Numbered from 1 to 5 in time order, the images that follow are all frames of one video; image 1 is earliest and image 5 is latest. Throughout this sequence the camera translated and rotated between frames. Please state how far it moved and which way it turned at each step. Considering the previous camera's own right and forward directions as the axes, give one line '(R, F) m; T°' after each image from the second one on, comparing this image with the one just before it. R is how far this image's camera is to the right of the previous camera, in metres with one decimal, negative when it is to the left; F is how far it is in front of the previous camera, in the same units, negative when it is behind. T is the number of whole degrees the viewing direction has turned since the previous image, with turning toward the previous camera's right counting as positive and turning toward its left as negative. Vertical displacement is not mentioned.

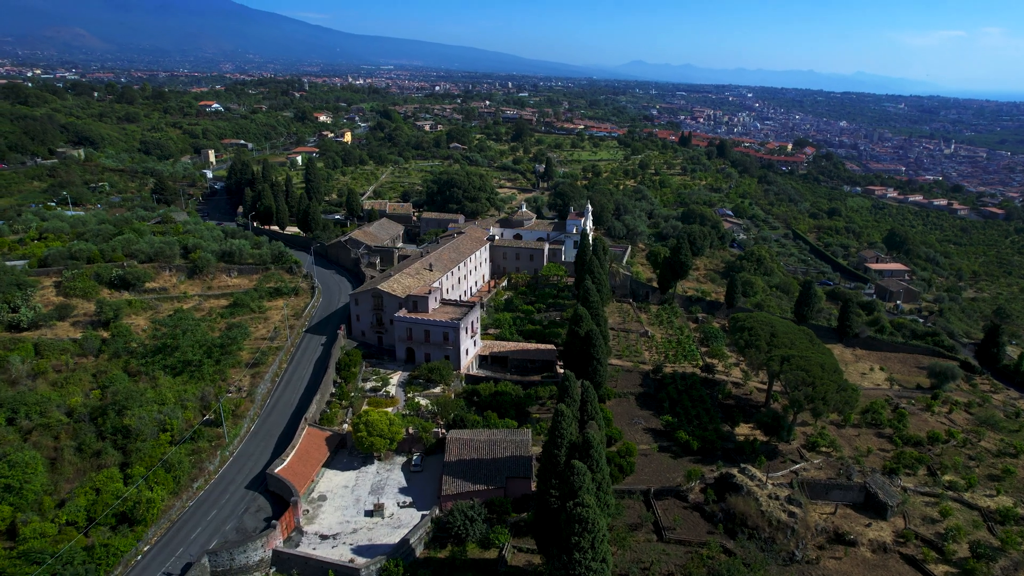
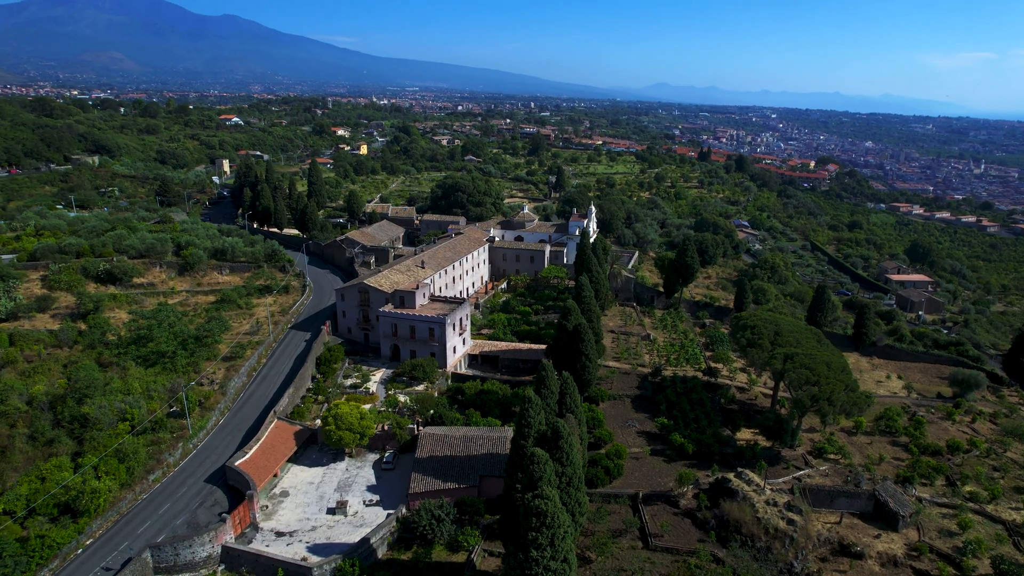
(+1.8, +1.7) m; -2°
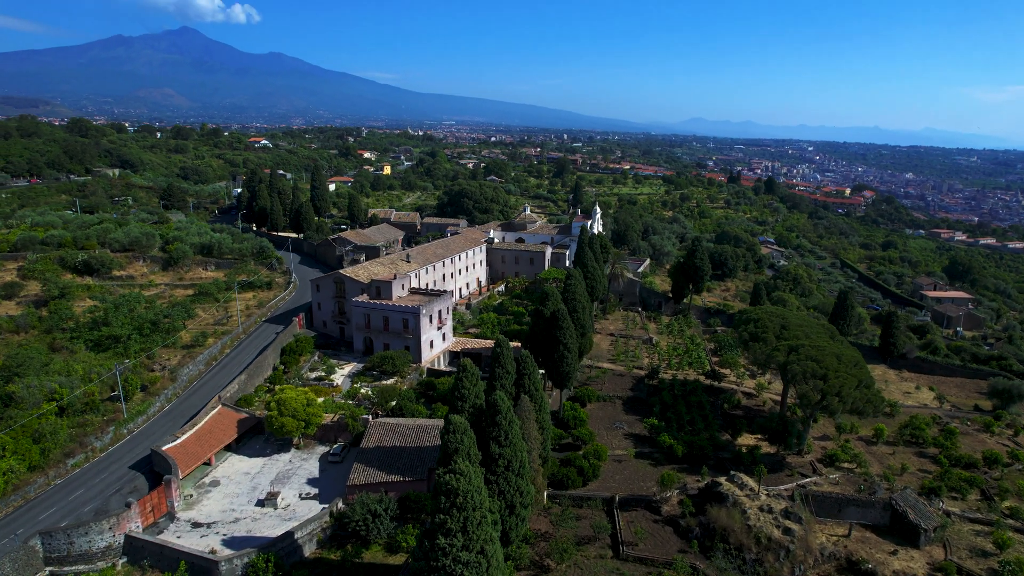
(+2.6, +2.9) m; -3°
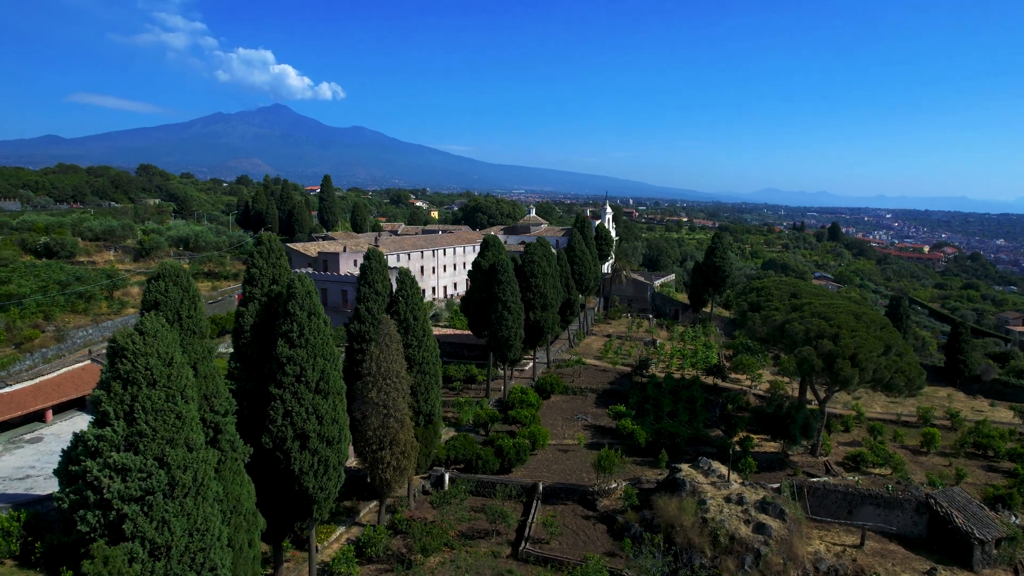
(+4.7, +5.6) m; -6°
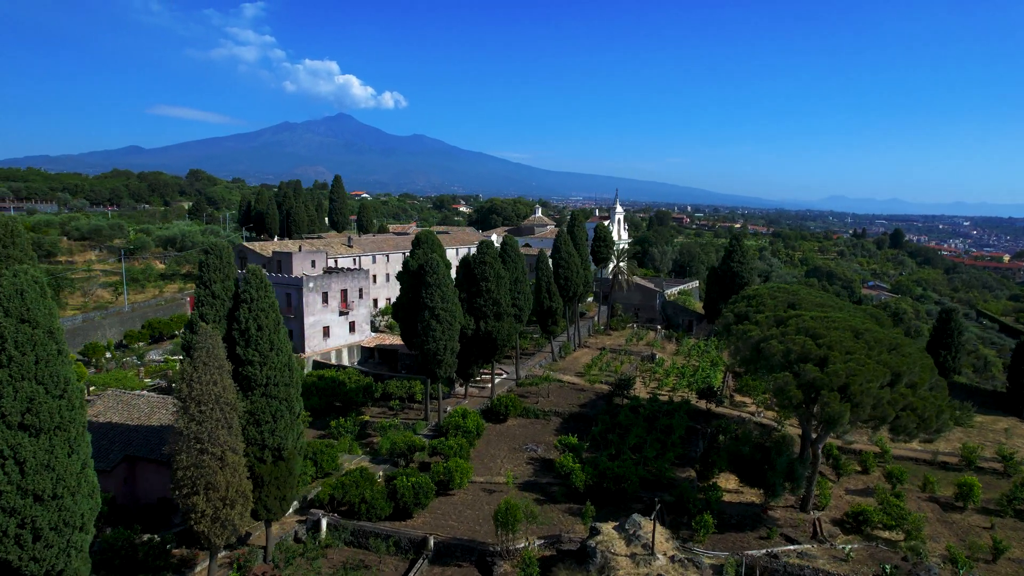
(+3.6, +3.7) m; -5°
